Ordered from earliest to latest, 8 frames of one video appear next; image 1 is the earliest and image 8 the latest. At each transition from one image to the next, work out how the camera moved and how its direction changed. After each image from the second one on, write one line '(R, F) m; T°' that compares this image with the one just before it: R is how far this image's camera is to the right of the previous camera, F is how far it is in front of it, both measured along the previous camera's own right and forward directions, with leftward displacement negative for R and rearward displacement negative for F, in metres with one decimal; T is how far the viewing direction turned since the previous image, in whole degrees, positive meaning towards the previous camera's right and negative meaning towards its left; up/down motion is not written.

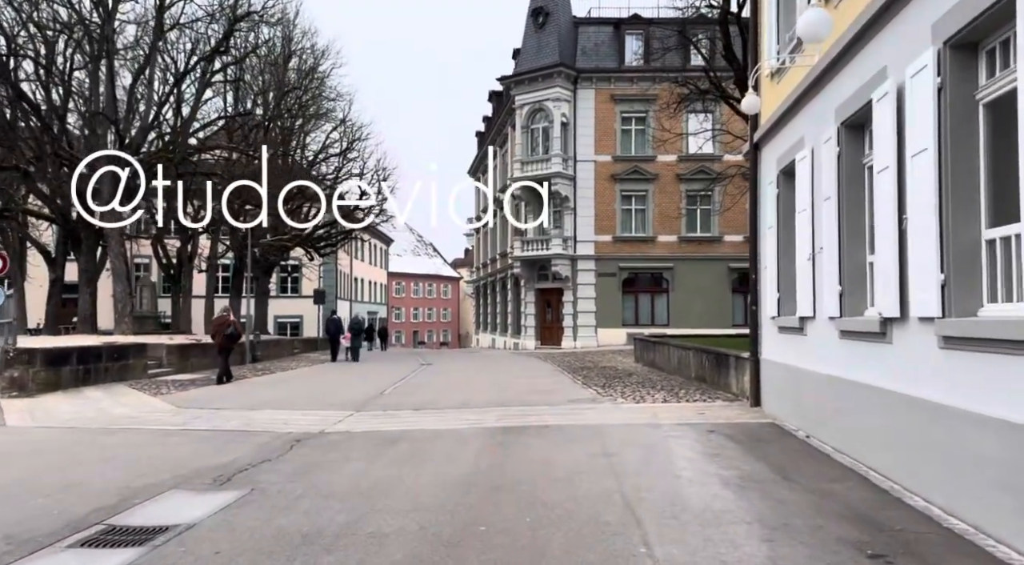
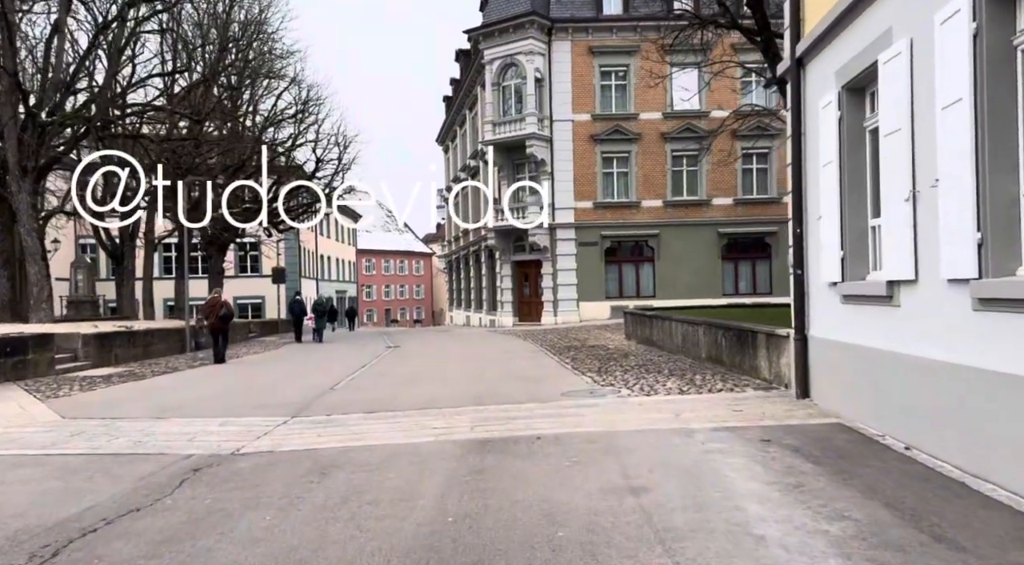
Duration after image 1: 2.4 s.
(0.0, +2.3) m; +2°
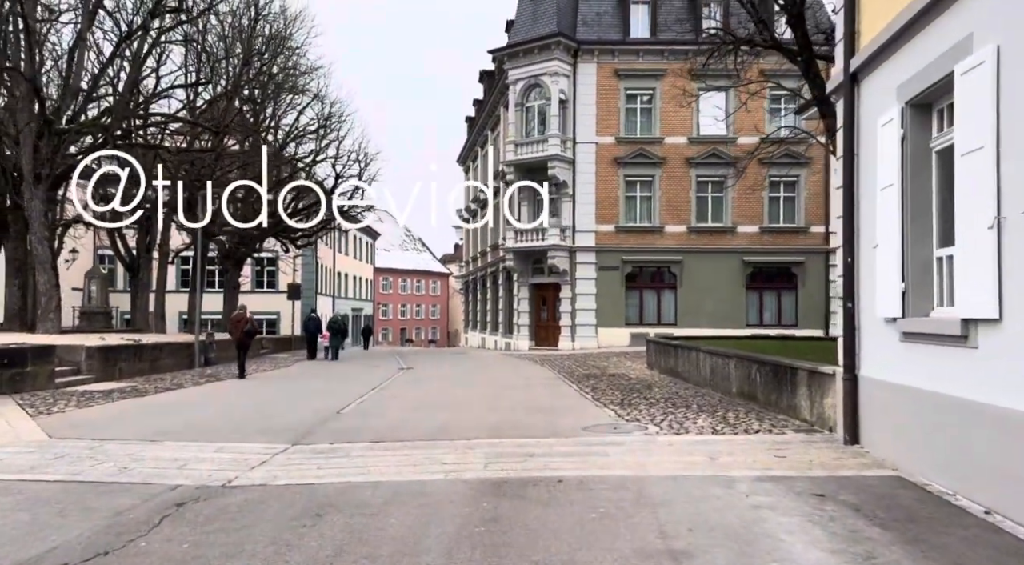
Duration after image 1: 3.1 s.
(-0.1, +0.6) m; -1°
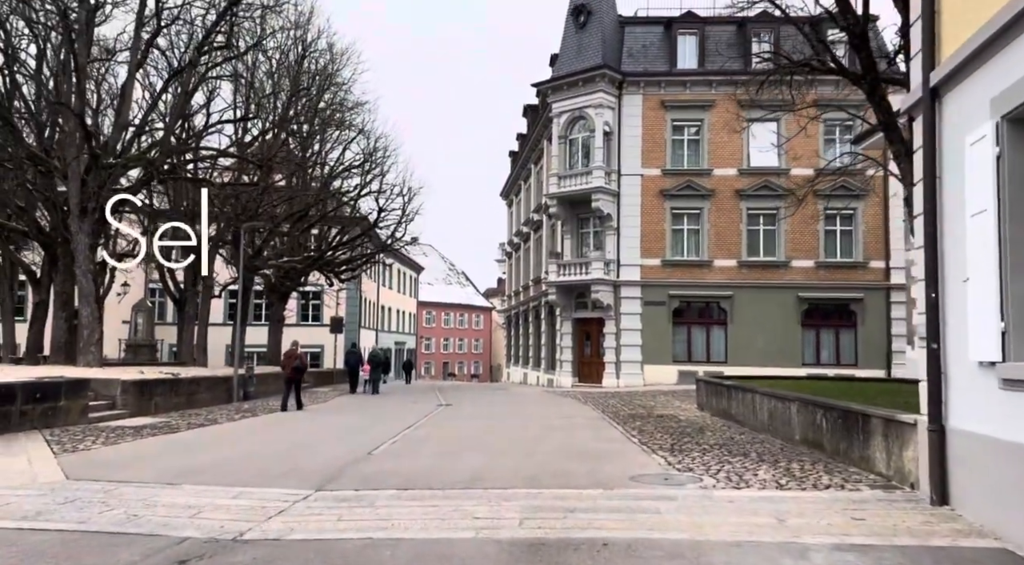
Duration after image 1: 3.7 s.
(0.0, +0.6) m; -4°
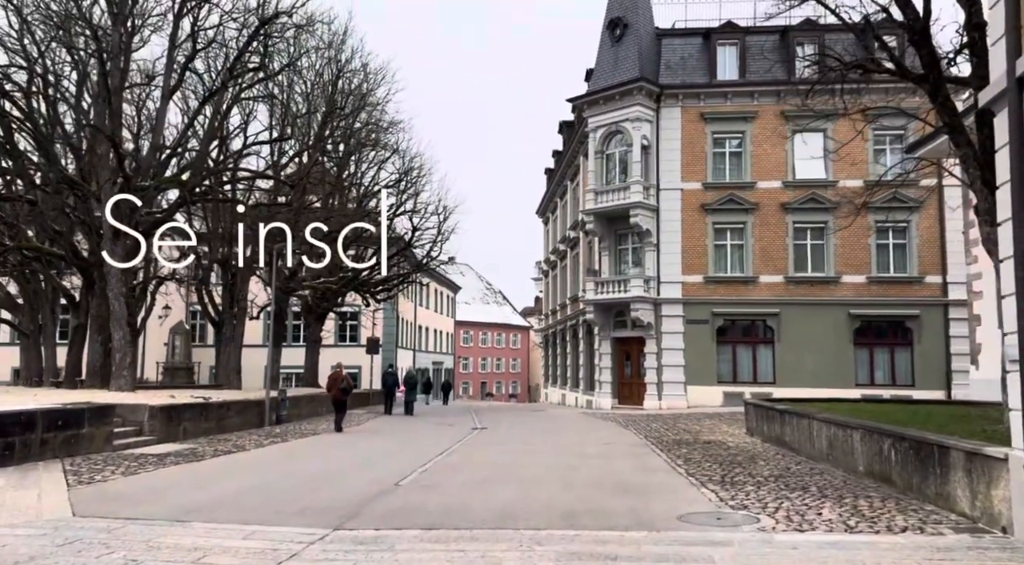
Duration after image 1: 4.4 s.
(+0.1, +0.6) m; -3°
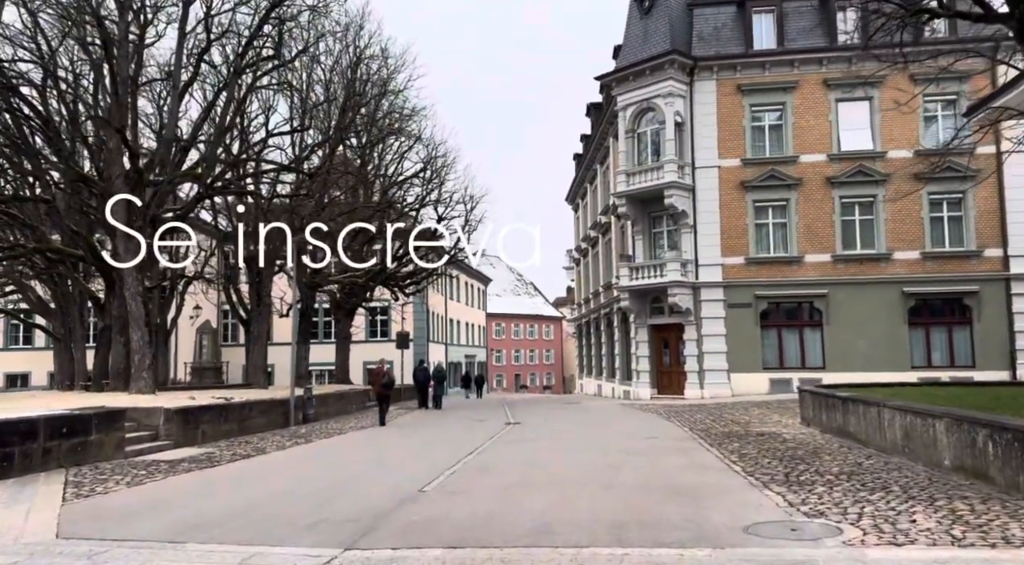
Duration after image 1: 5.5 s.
(0.0, +1.0) m; -3°
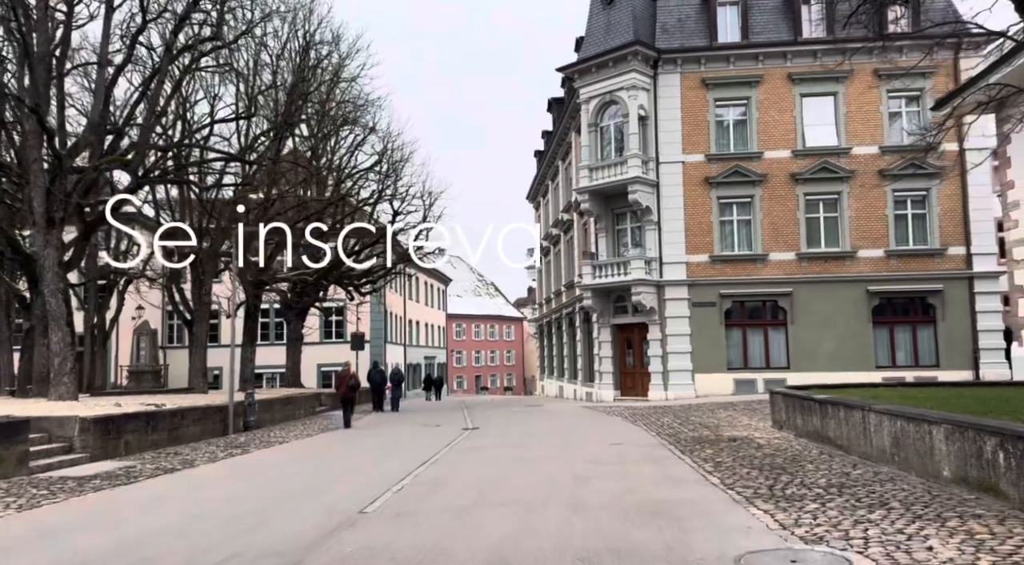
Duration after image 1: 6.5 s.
(+0.1, +1.0) m; +3°
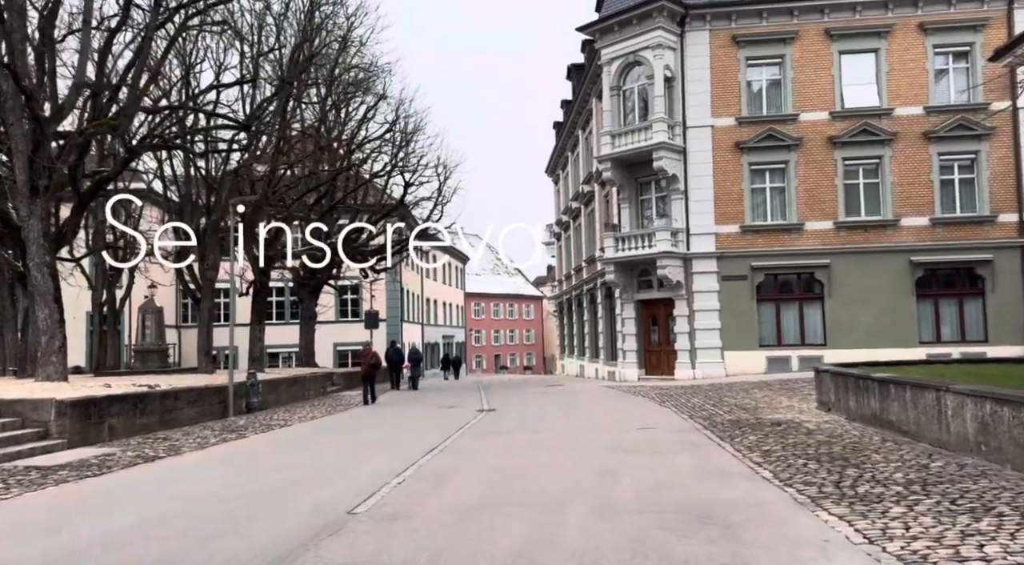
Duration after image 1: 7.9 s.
(0.0, +1.3) m; -2°
